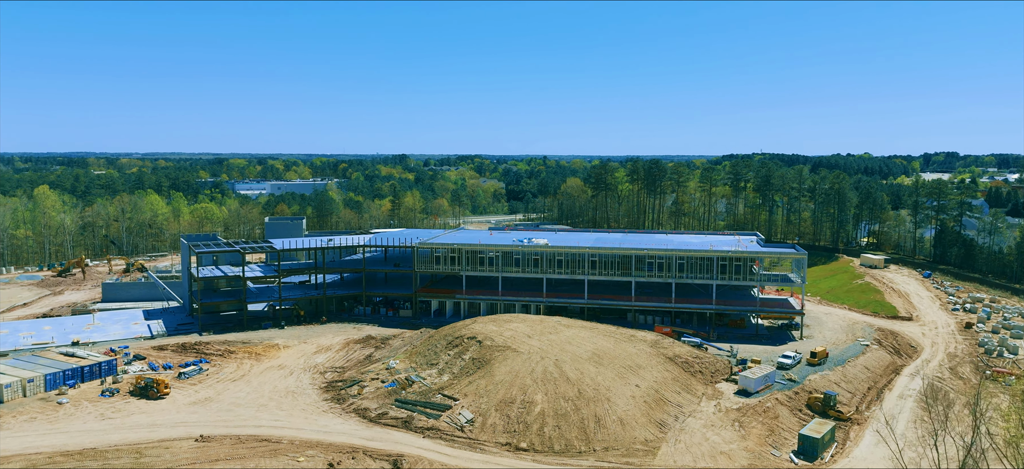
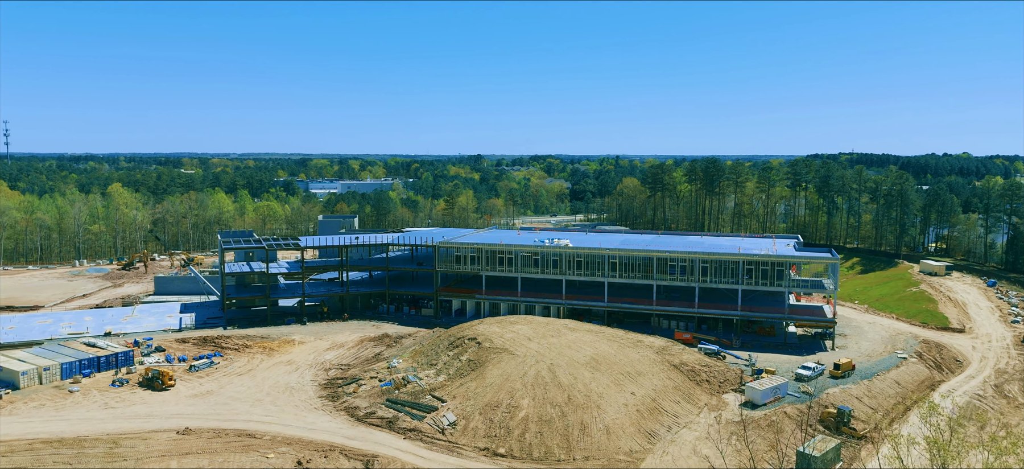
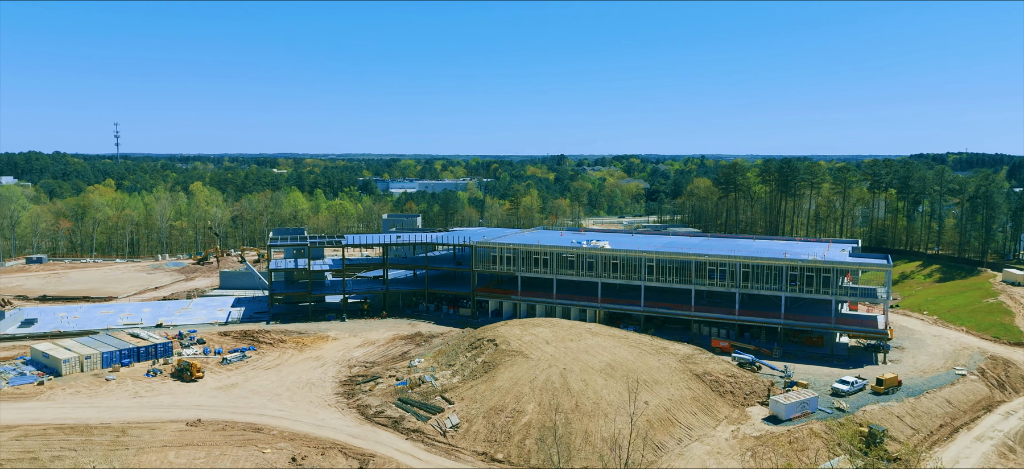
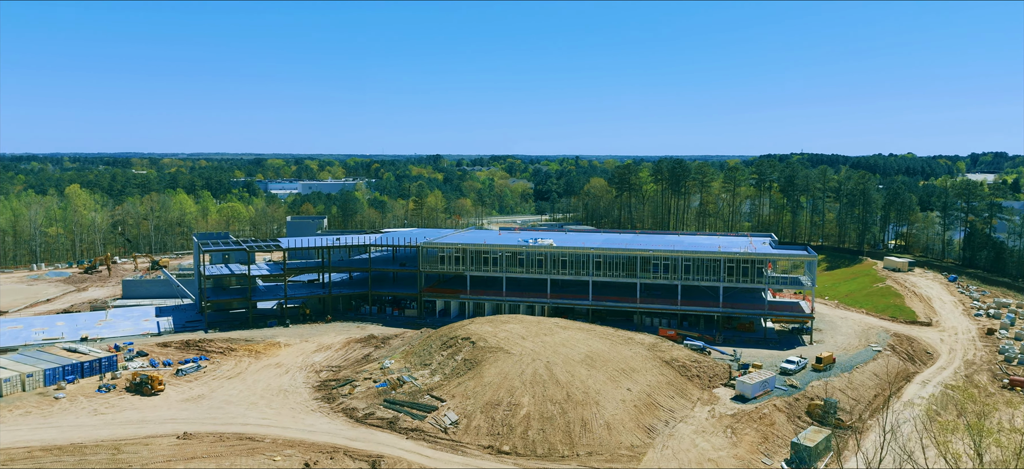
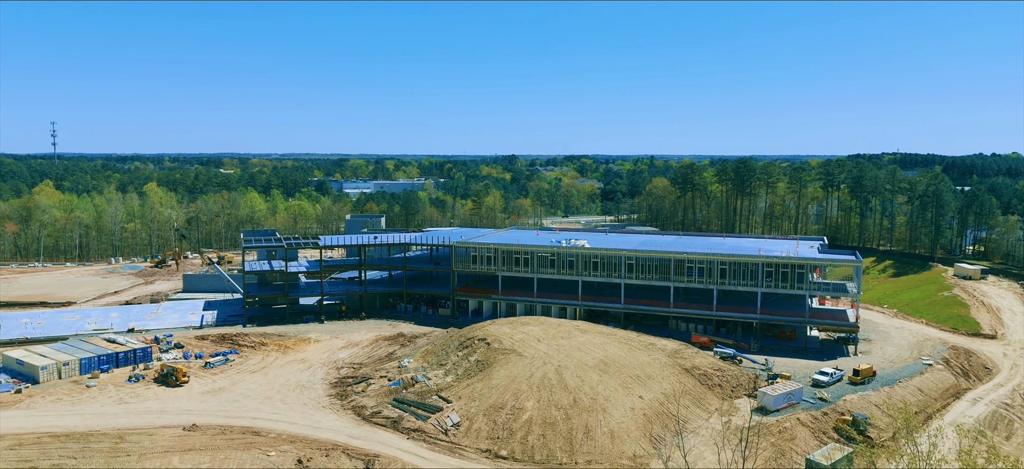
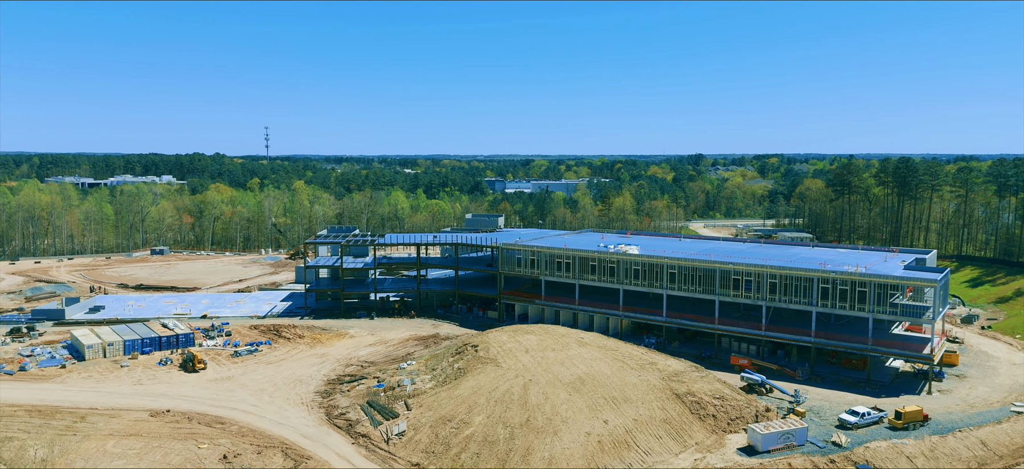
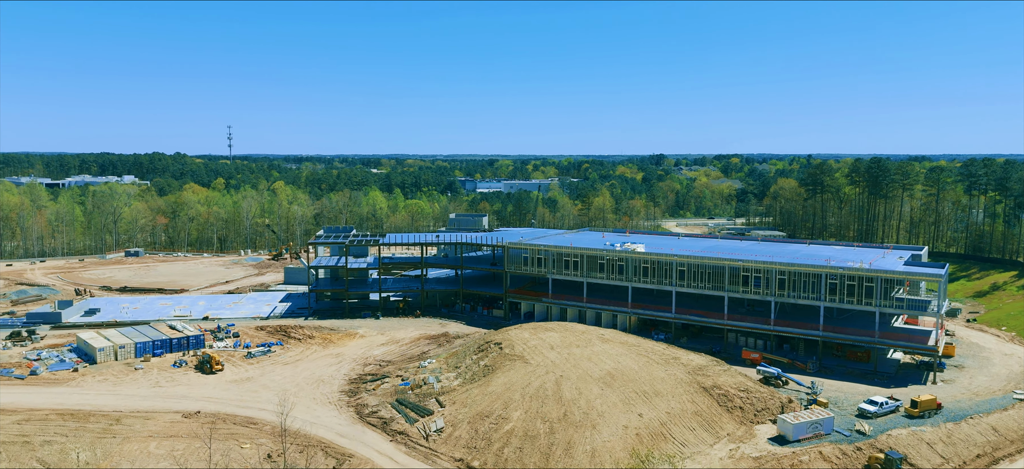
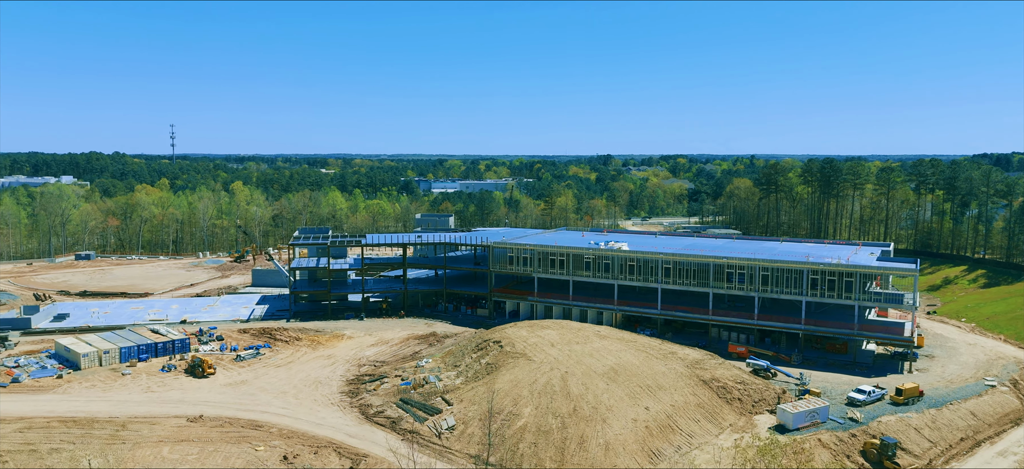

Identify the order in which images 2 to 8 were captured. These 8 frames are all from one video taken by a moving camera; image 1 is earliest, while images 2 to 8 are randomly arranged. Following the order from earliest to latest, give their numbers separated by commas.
4, 2, 5, 3, 8, 7, 6
